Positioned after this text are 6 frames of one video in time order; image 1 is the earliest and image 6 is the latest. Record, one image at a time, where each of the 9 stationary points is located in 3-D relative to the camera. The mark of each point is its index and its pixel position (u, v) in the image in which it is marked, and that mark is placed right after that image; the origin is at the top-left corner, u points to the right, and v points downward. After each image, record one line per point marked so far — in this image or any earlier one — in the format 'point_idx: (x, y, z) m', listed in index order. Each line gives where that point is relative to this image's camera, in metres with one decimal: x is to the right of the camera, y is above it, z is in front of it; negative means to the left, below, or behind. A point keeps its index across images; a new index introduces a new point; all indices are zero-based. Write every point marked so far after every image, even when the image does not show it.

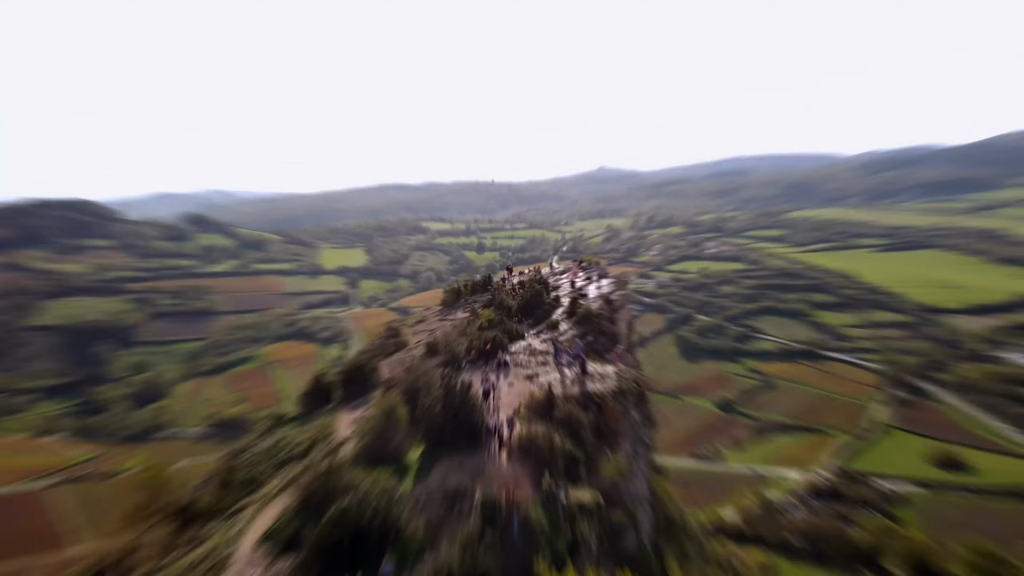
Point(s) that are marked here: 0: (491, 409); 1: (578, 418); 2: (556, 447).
0: (-1.0, -2.9, +15.8) m
1: (+1.0, -2.5, +17.6) m
2: (+0.5, -2.8, +16.1) m
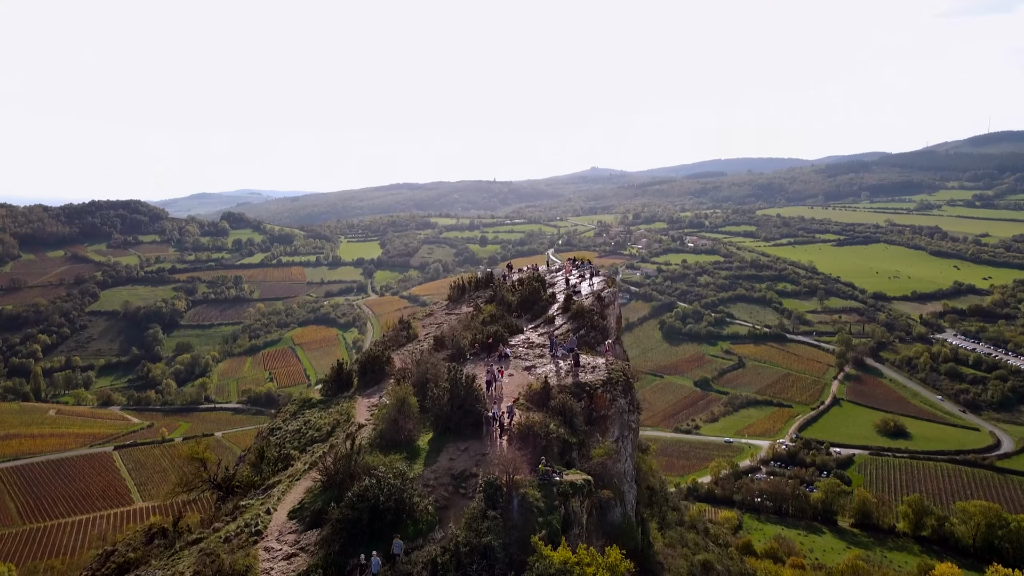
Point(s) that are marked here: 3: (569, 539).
0: (-0.4, -2.8, +22.8) m
1: (+1.5, -2.4, +24.5) m
2: (+1.0, -2.8, +23.0) m
3: (+1.2, -5.4, +18.2) m
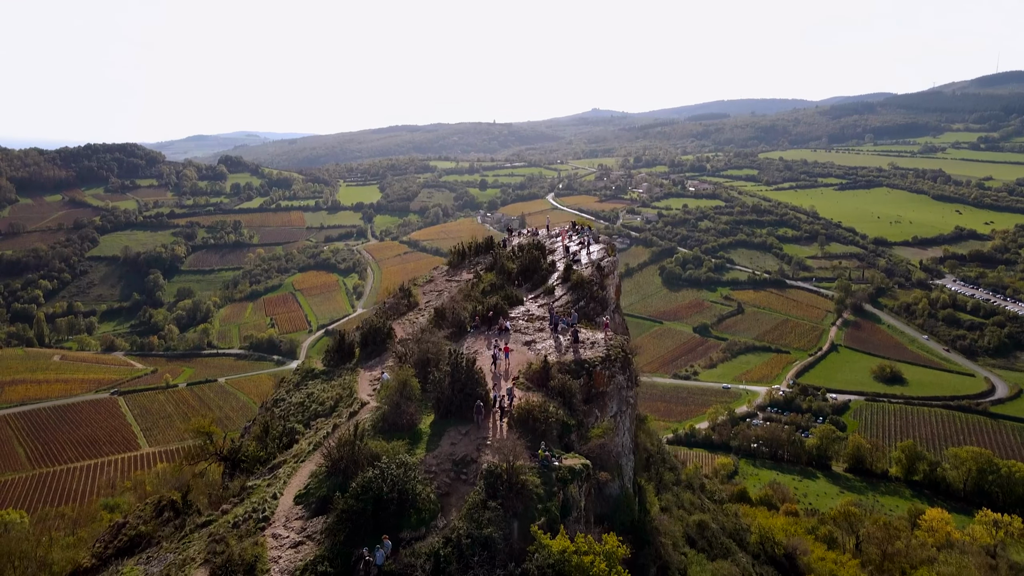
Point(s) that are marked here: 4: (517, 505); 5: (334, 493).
0: (-0.4, -2.2, +23.0) m
1: (+1.6, -1.6, +24.7) m
2: (+1.1, -2.1, +23.2) m
3: (+1.2, -5.1, +18.6) m
4: (+0.1, -4.6, +18.3) m
5: (-3.7, -4.6, +18.7) m
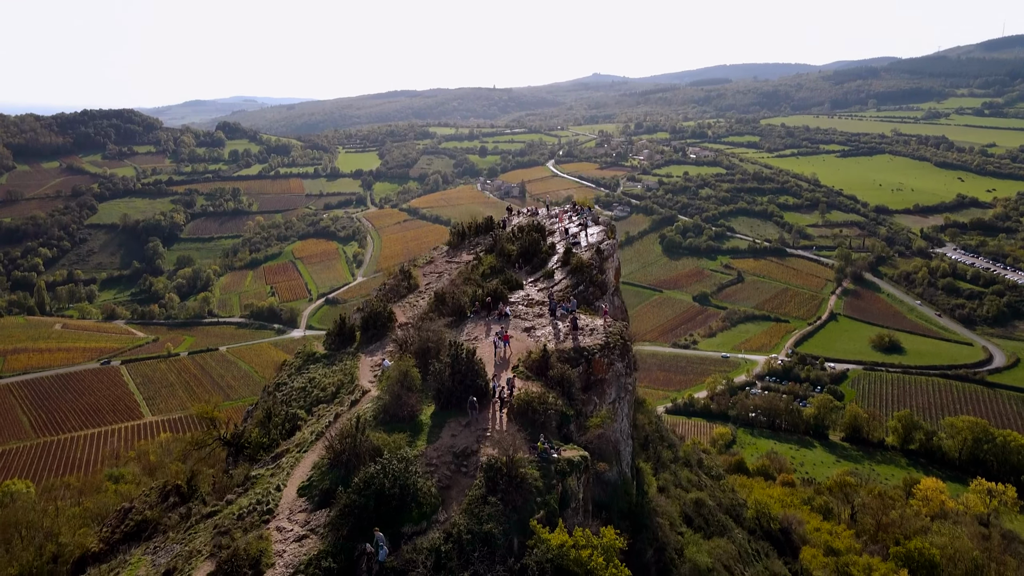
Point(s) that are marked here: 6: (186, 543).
0: (-0.4, -1.8, +23.1) m
1: (+1.6, -1.2, +24.8) m
2: (+1.1, -1.8, +23.3) m
3: (+1.2, -5.0, +18.9) m
4: (+0.1, -4.5, +18.5) m
5: (-3.7, -4.4, +18.9) m
6: (-6.9, -5.5, +18.7) m
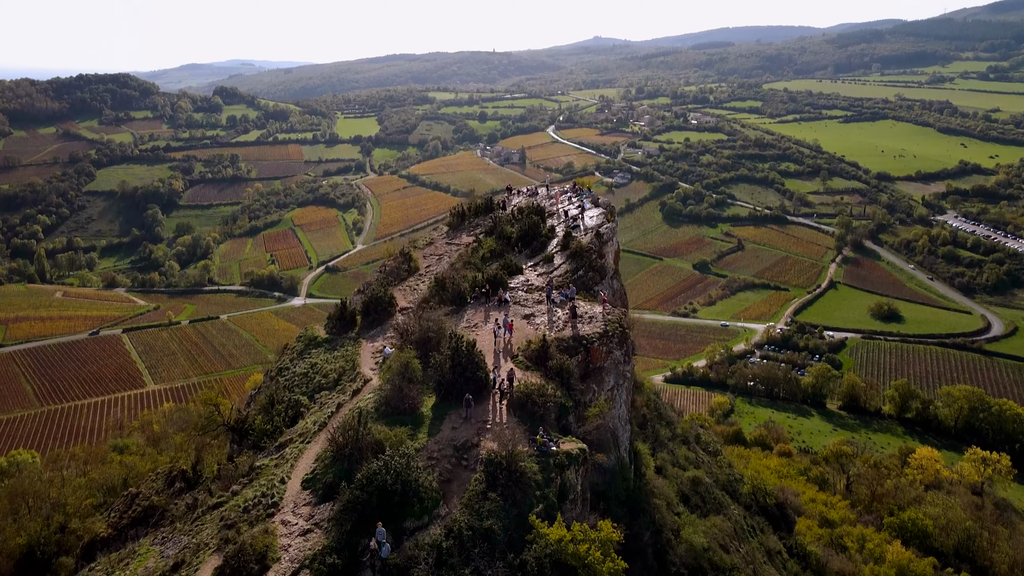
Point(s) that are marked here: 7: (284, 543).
0: (-0.4, -1.5, +23.2) m
1: (+1.5, -0.8, +24.9) m
2: (+1.1, -1.4, +23.4) m
3: (+1.2, -4.9, +19.2) m
4: (+0.1, -4.4, +18.8) m
5: (-3.7, -4.3, +19.2) m
6: (-6.9, -5.3, +19.1) m
7: (-4.5, -5.1, +17.5) m
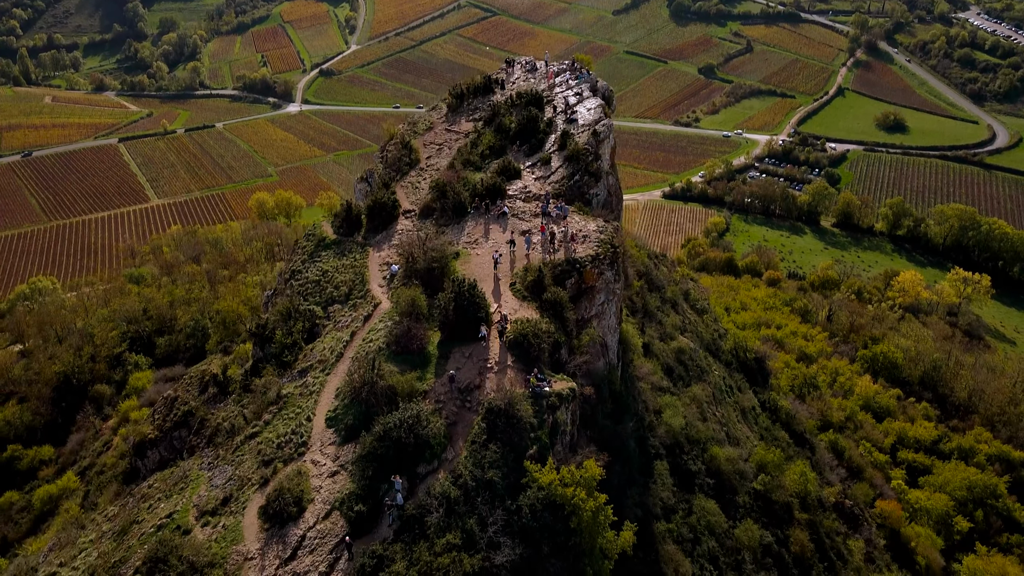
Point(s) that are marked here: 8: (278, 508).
0: (-0.4, +0.3, +24.0) m
1: (+1.5, +1.5, +25.3) m
2: (+1.0, +0.4, +24.2) m
3: (+1.2, -4.1, +21.1) m
4: (+0.1, -3.8, +20.6) m
5: (-3.7, -3.6, +21.0) m
6: (-6.9, -4.6, +21.1) m
7: (-4.6, -4.8, +19.6) m
8: (-5.4, -5.1, +19.7) m
